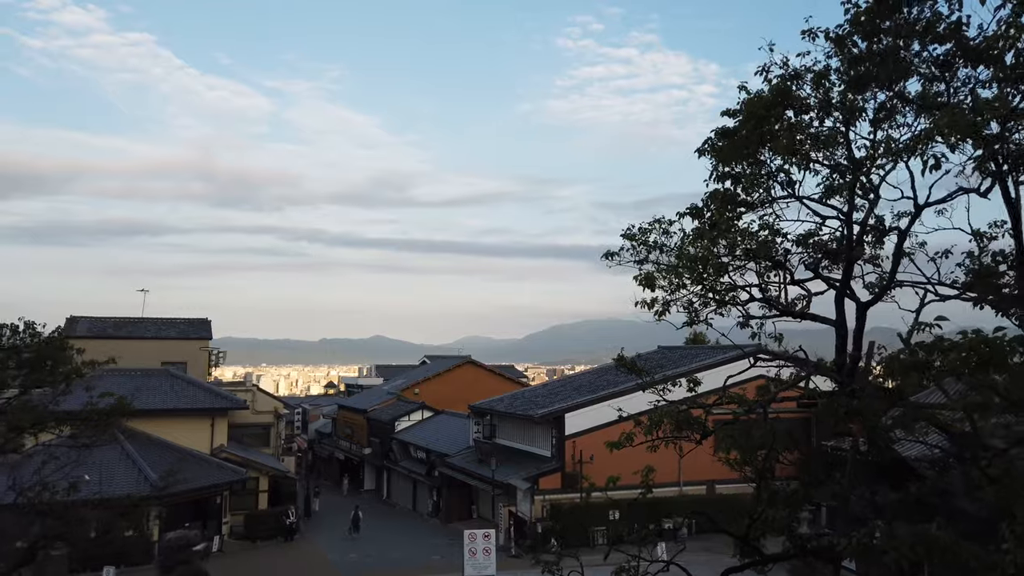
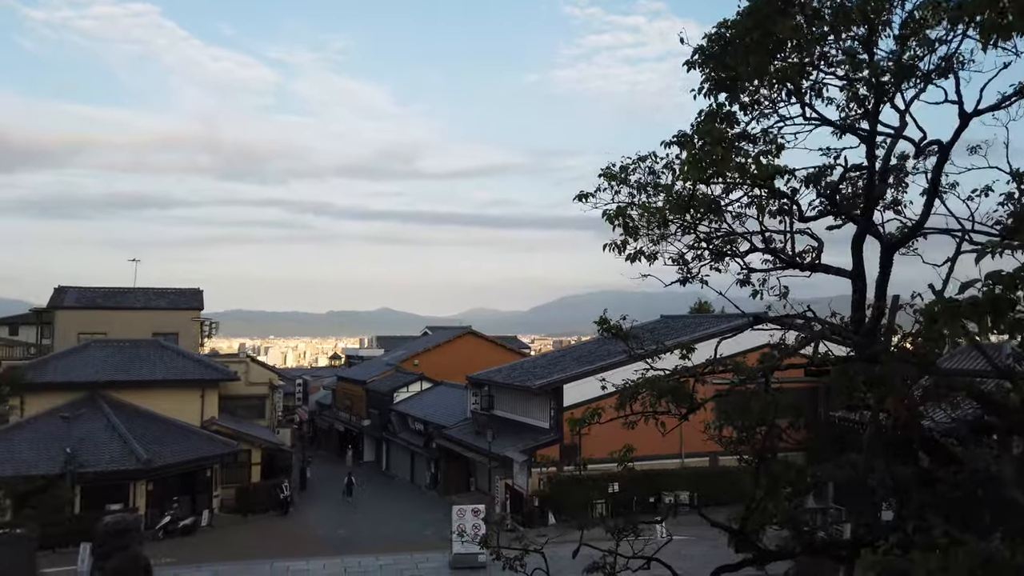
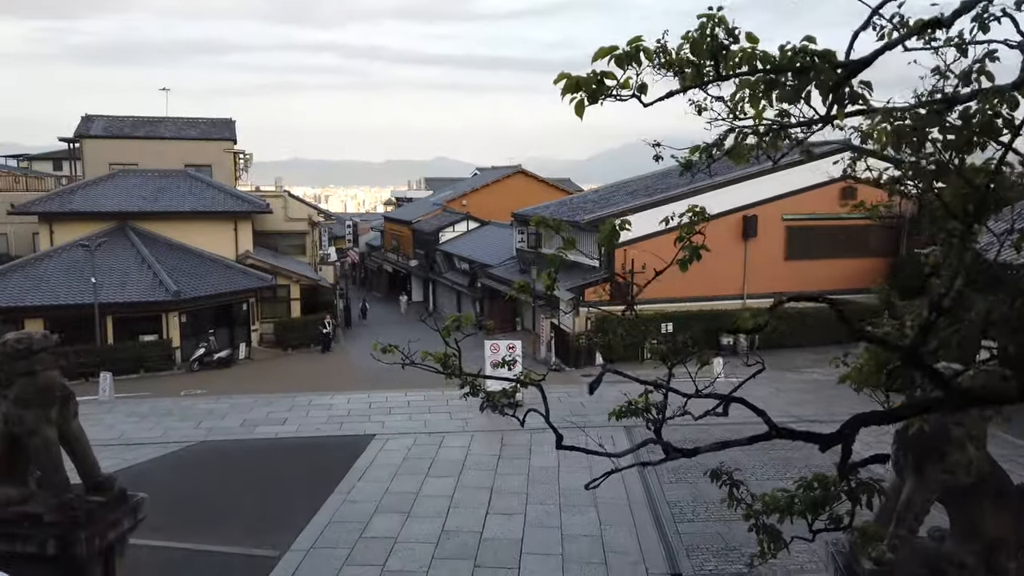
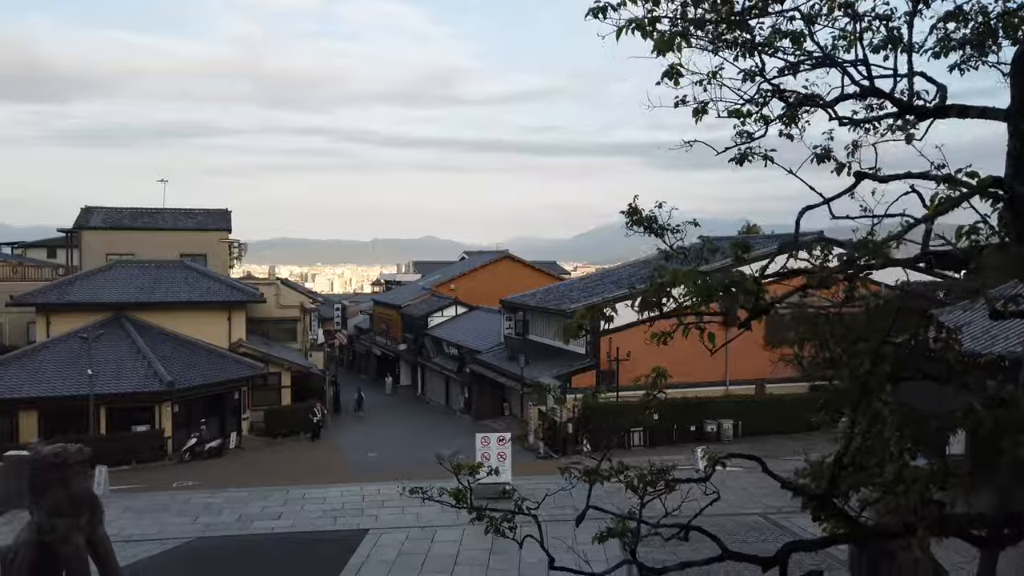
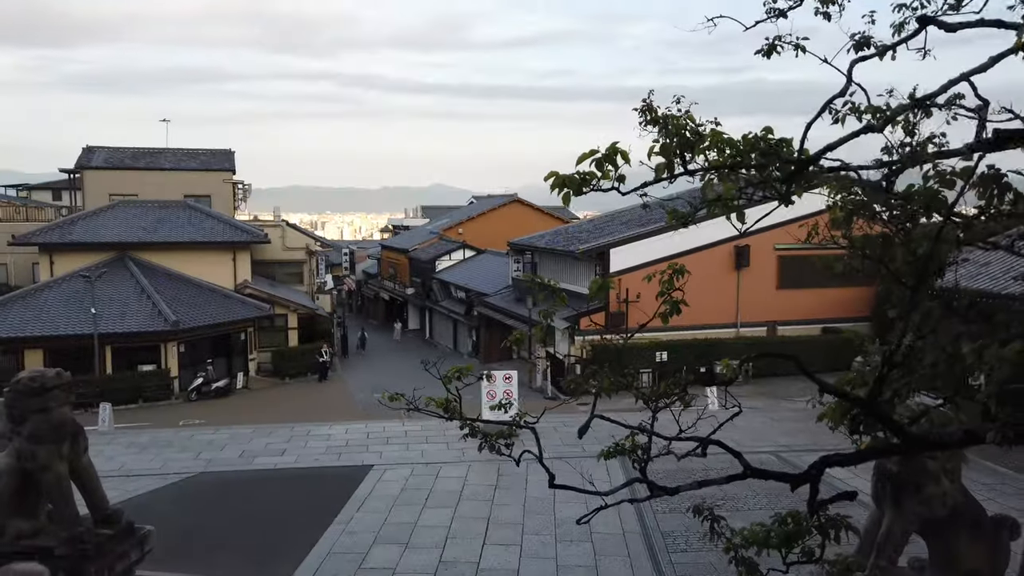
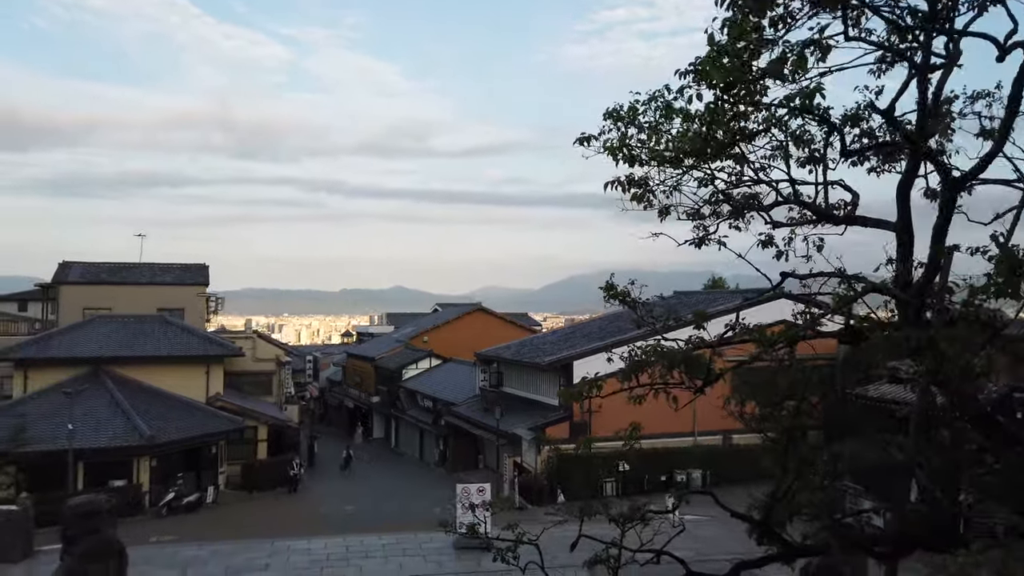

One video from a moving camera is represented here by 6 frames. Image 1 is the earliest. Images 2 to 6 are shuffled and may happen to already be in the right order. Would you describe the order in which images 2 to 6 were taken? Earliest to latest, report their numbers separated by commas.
2, 6, 4, 5, 3
